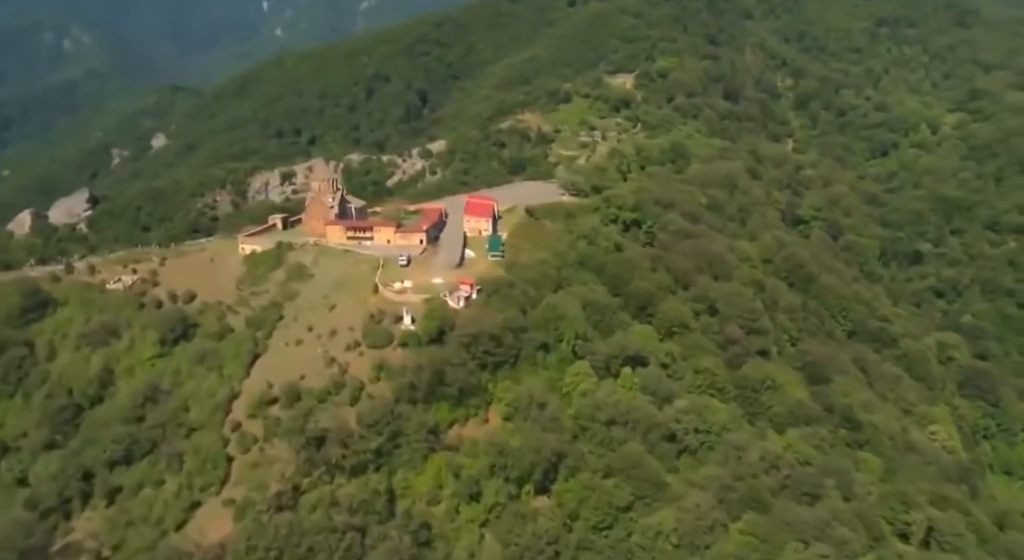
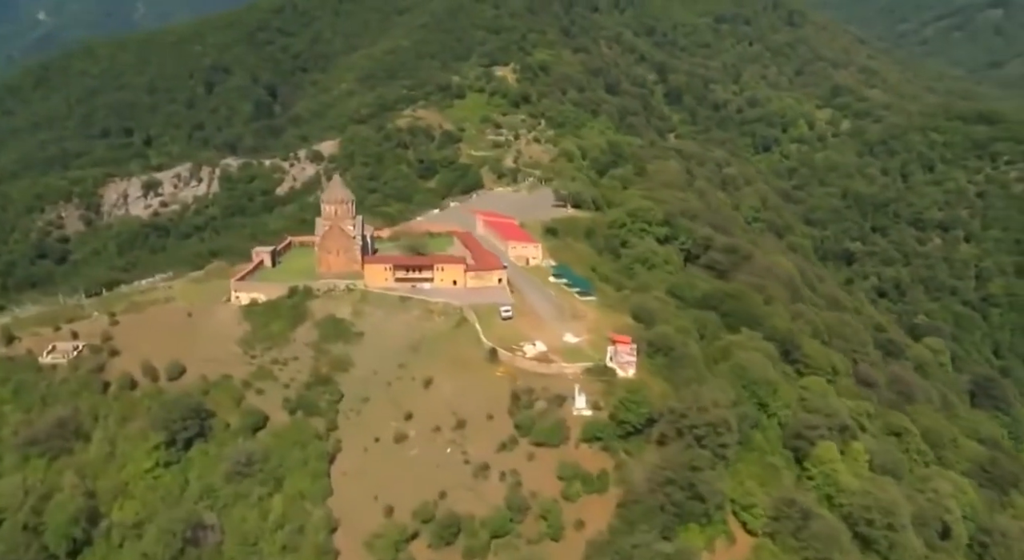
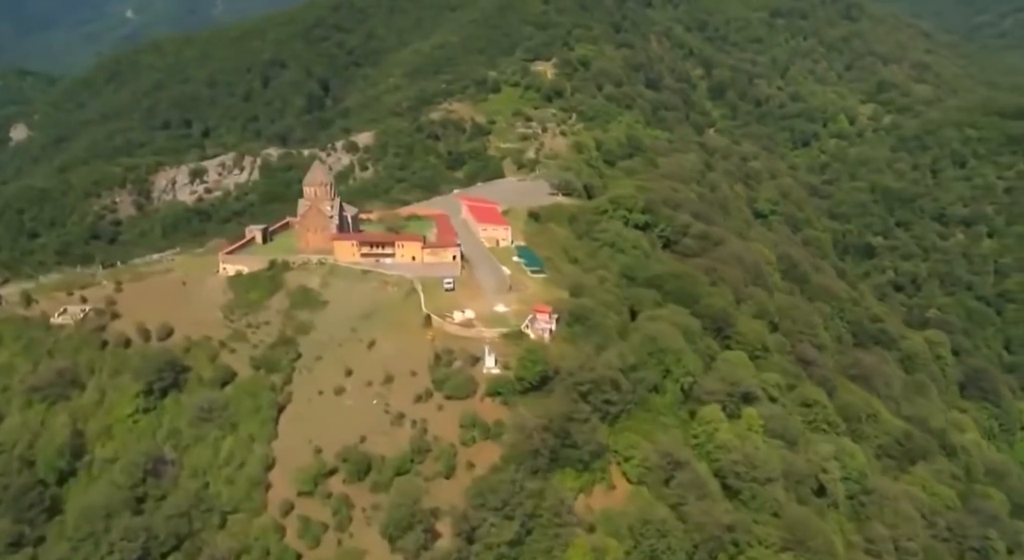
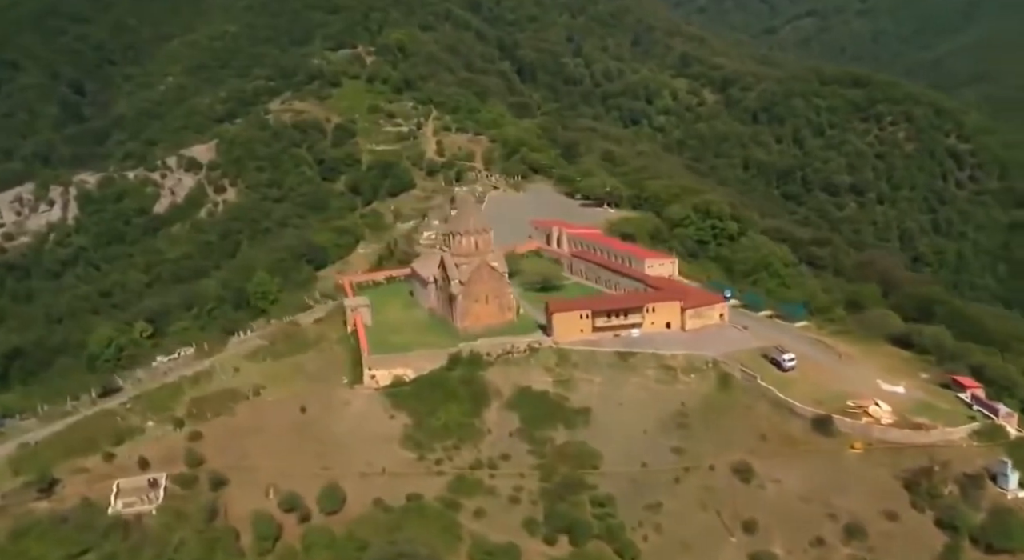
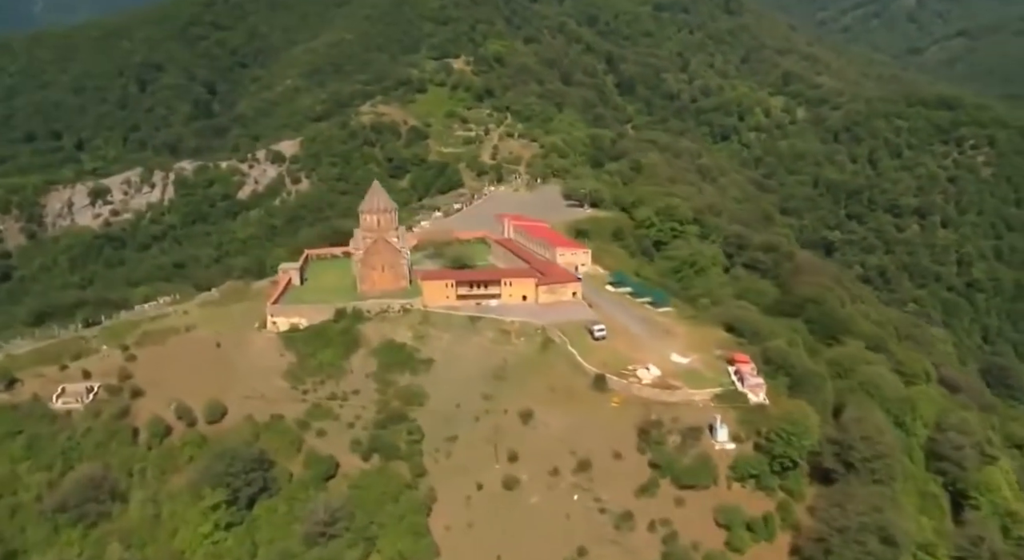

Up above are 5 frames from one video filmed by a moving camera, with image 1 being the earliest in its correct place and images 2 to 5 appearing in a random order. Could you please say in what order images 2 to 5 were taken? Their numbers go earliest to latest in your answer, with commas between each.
3, 2, 5, 4
